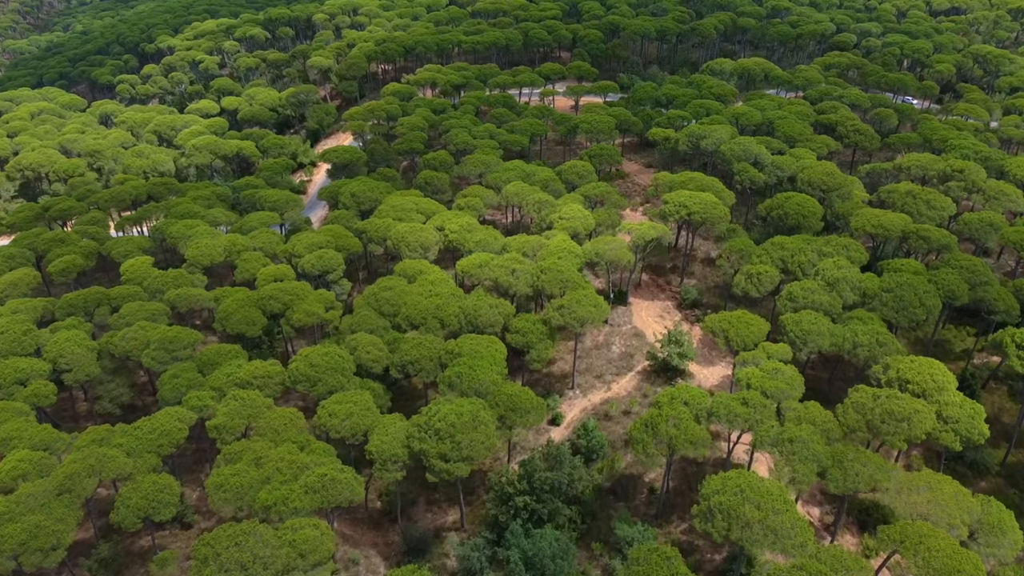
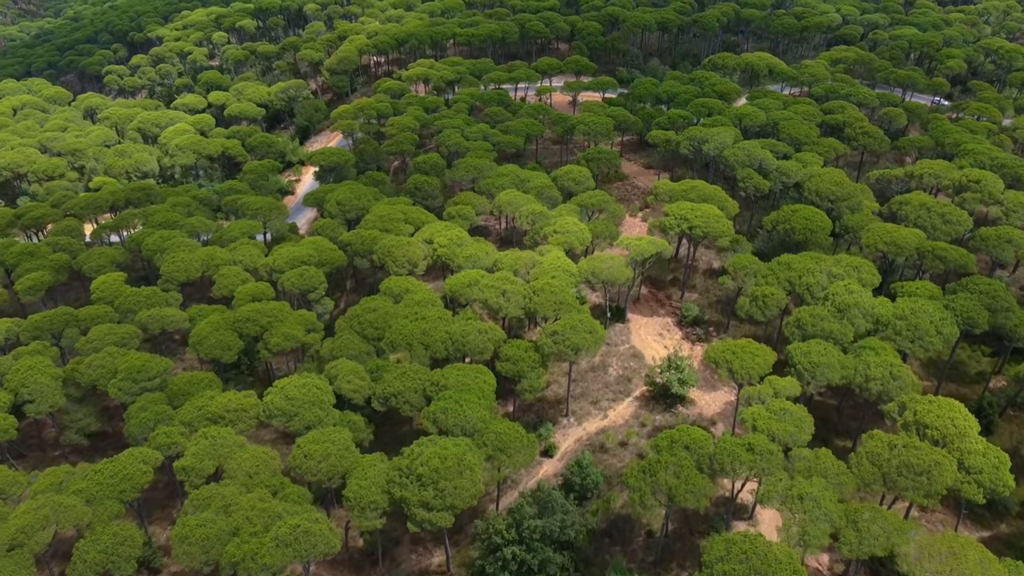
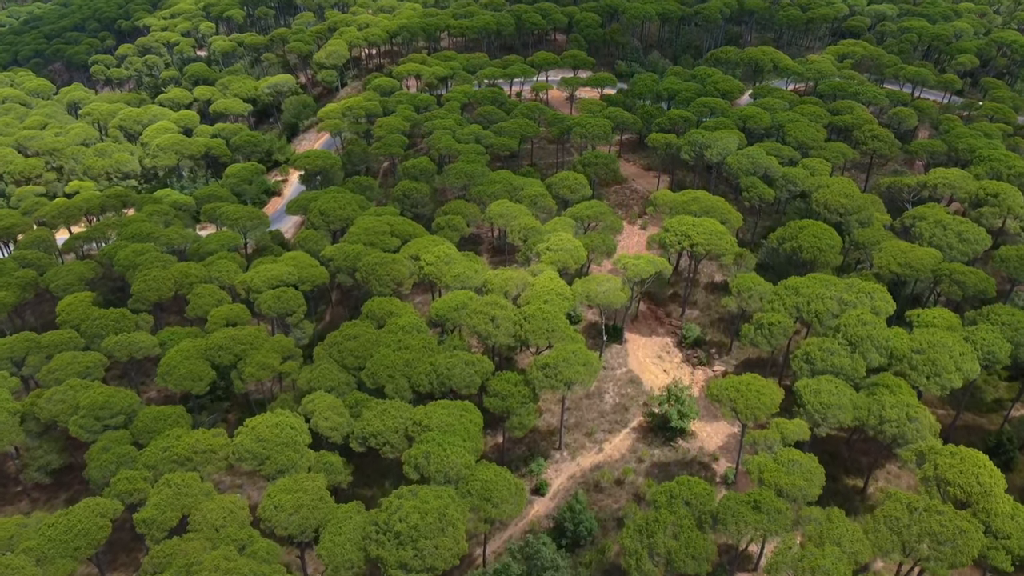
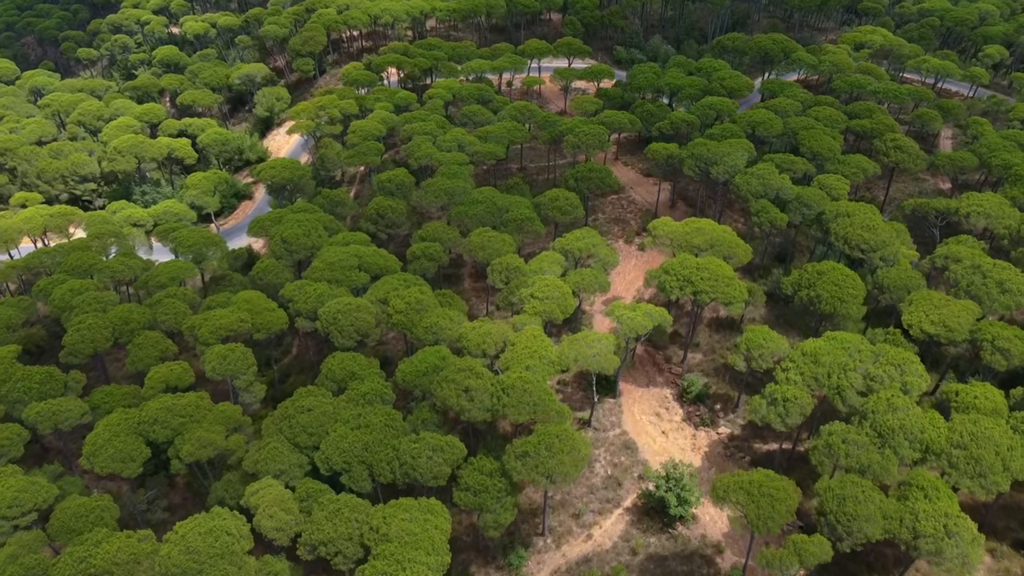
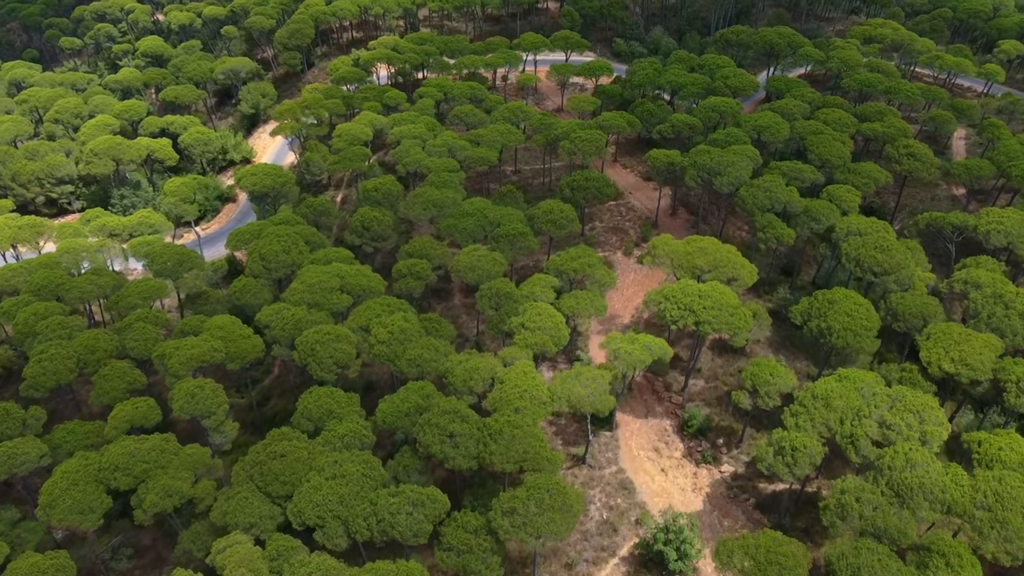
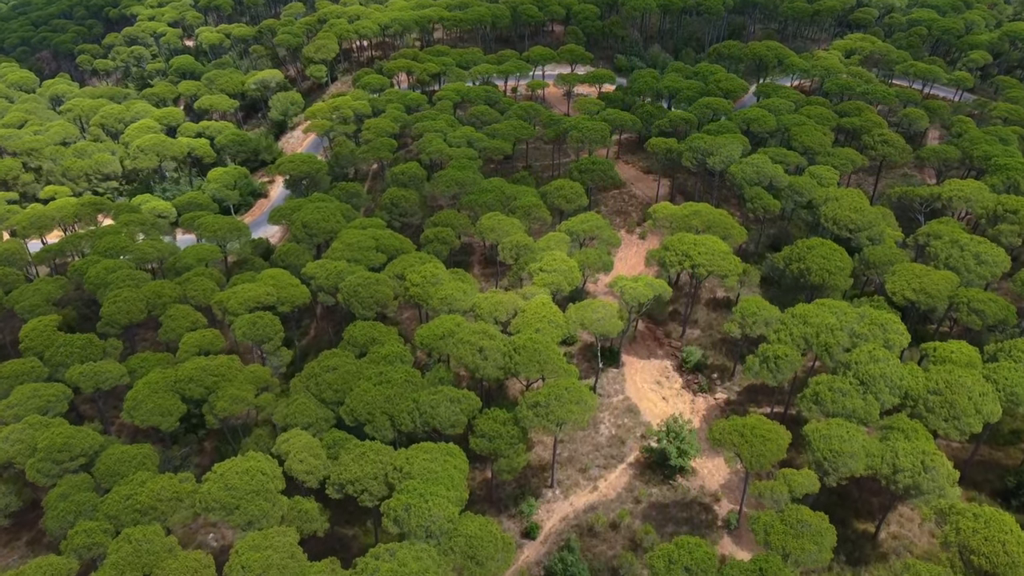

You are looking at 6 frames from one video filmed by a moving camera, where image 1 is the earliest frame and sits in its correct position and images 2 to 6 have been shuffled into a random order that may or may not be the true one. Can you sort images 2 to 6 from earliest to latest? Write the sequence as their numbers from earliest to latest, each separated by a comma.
2, 3, 6, 4, 5
